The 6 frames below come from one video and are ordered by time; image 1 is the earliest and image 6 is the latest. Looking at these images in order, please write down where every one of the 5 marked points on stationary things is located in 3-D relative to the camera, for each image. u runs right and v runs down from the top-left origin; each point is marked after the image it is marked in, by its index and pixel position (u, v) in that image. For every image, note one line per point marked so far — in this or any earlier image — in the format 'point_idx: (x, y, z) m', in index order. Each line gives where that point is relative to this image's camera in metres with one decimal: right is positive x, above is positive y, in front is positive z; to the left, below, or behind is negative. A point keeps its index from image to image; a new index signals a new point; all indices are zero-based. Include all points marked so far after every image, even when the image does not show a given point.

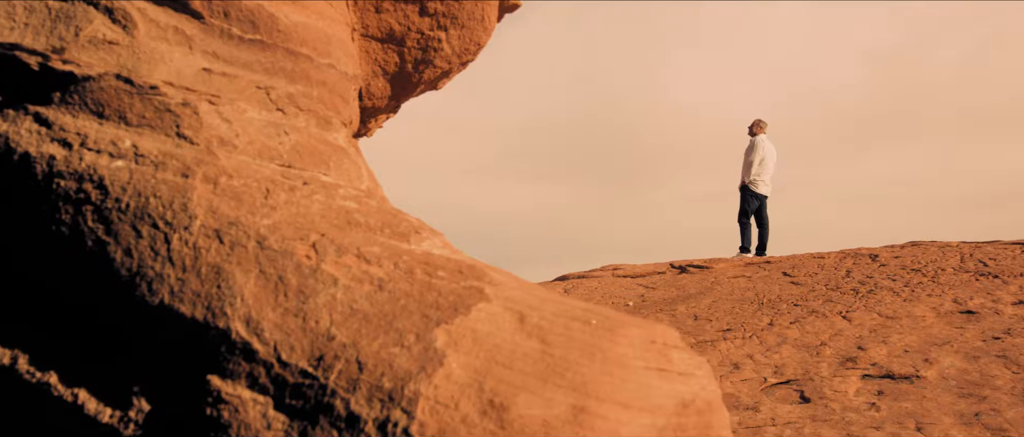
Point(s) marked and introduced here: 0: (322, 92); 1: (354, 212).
0: (-1.0, +0.6, +3.8) m
1: (-0.7, 0.0, +3.3) m
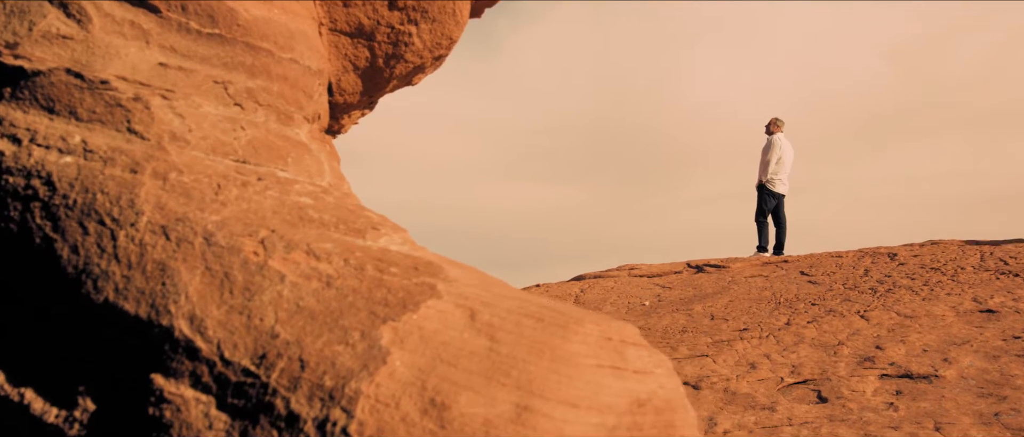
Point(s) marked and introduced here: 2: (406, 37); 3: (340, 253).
0: (-1.1, +0.7, +3.7) m
1: (-0.9, 0.0, +3.2) m
2: (-0.6, +1.1, +4.5) m
3: (-0.7, -0.1, +3.0) m
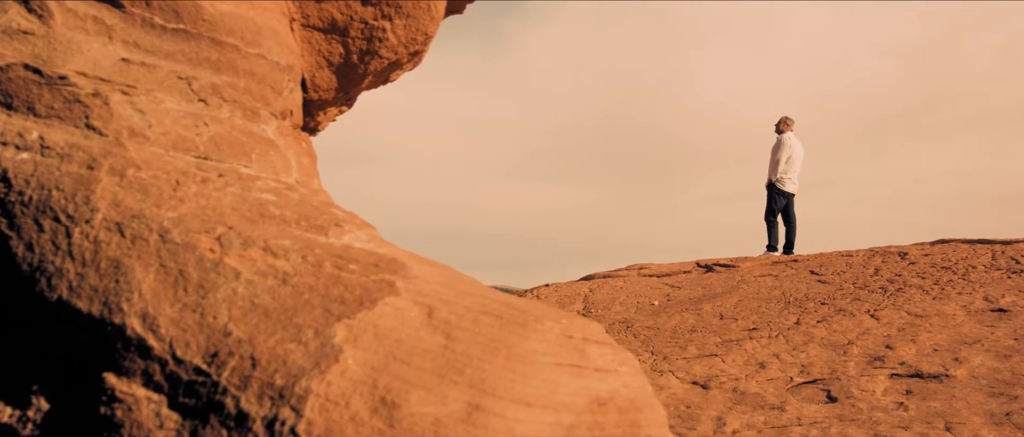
0: (-1.3, +0.7, +3.7) m
1: (-1.0, +0.1, +3.2) m
2: (-0.8, +1.1, +4.4) m
3: (-0.8, -0.1, +2.9) m
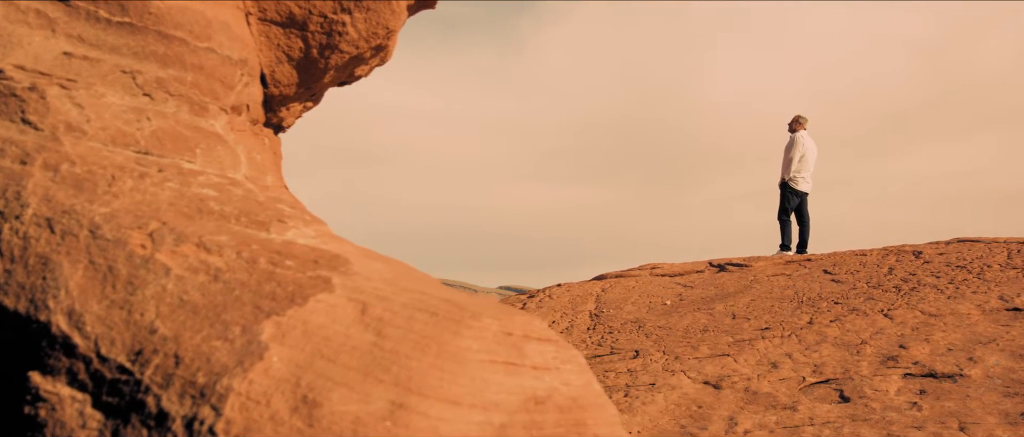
0: (-1.5, +0.7, +3.6) m
1: (-1.3, +0.1, +3.1) m
2: (-1.0, +1.1, +4.4) m
3: (-1.1, -0.1, +2.9) m
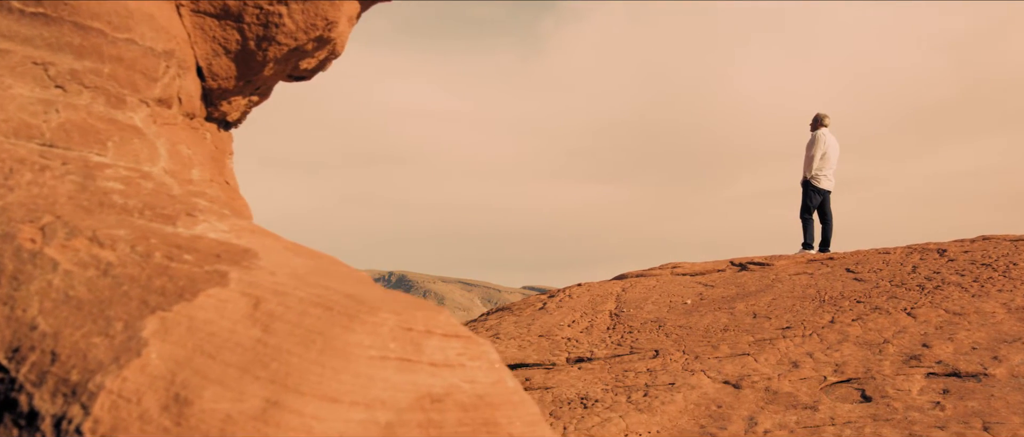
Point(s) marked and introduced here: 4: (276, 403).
0: (-1.9, +0.7, +3.5) m
1: (-1.6, +0.1, +3.0) m
2: (-1.4, +1.2, +4.3) m
3: (-1.4, -0.1, +2.8) m
4: (-0.7, -0.6, +2.2) m
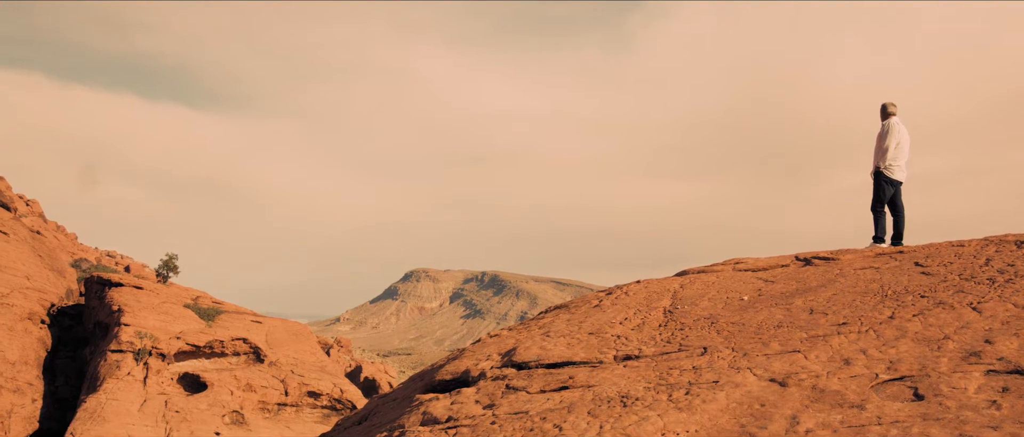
0: (-3.4, +0.5, +4.9) m
1: (-3.2, -0.1, +4.4) m
2: (-2.9, +1.0, +5.7) m
3: (-3.0, -0.3, +4.2) m
4: (-2.3, -0.7, +3.6) m
